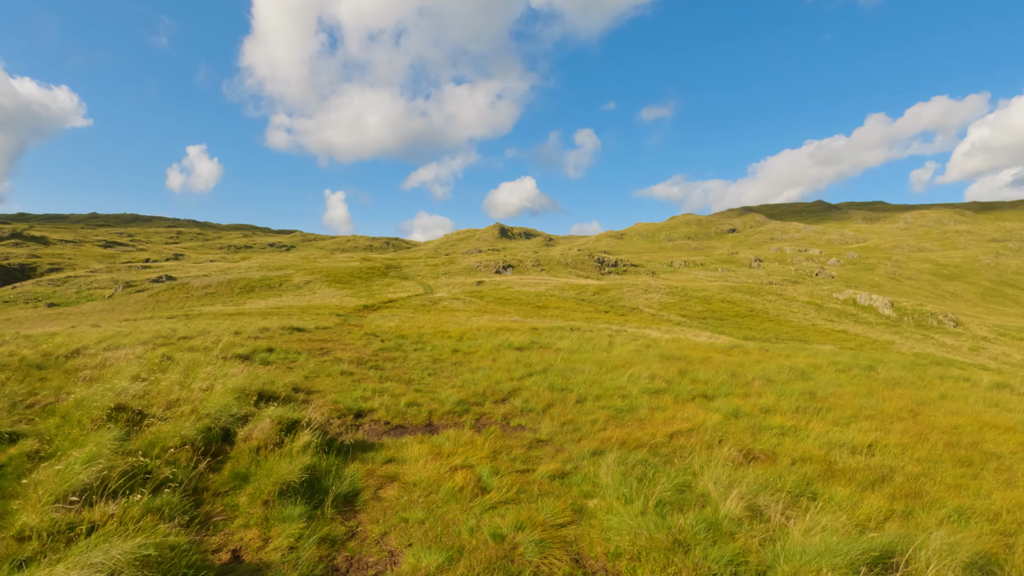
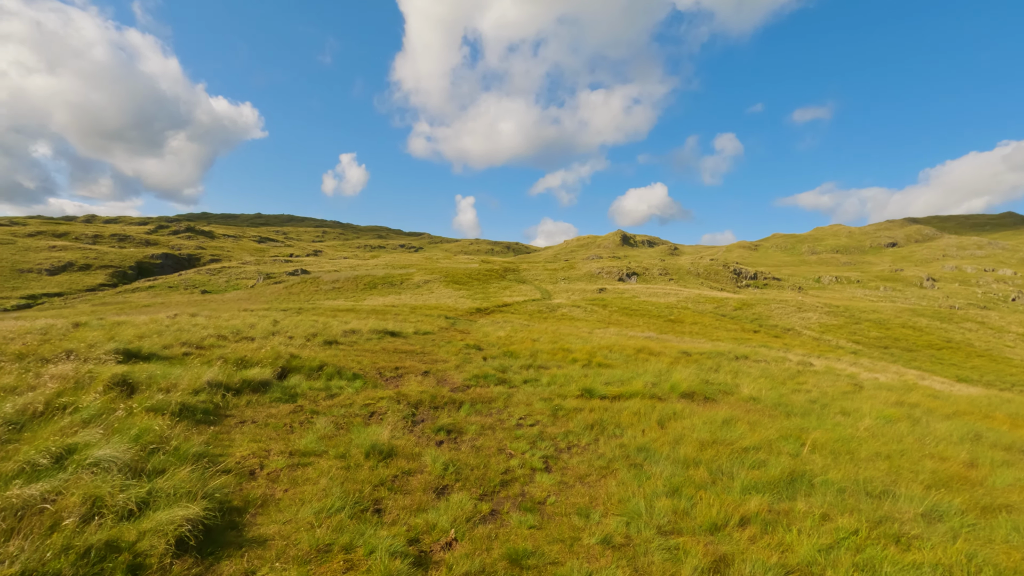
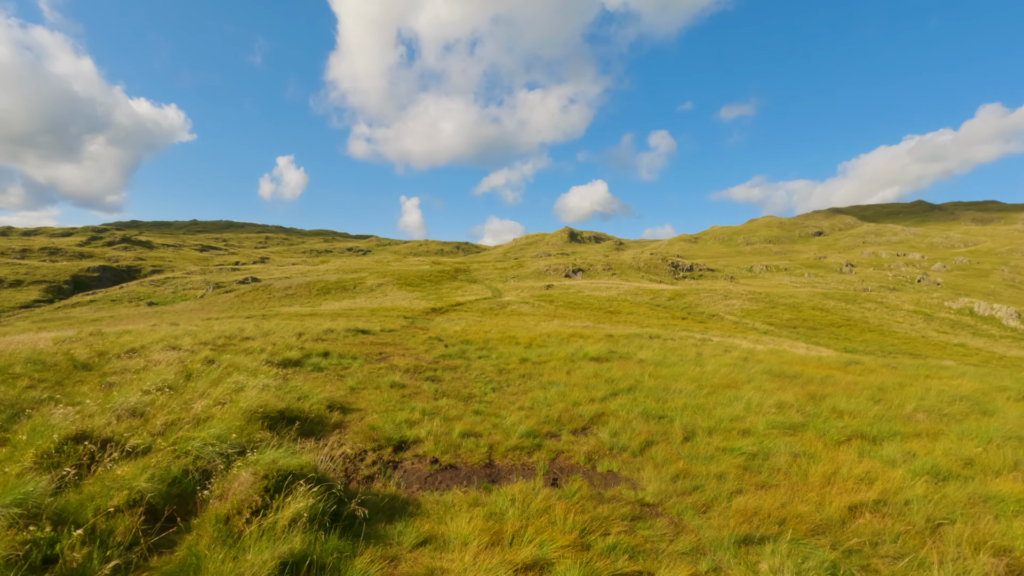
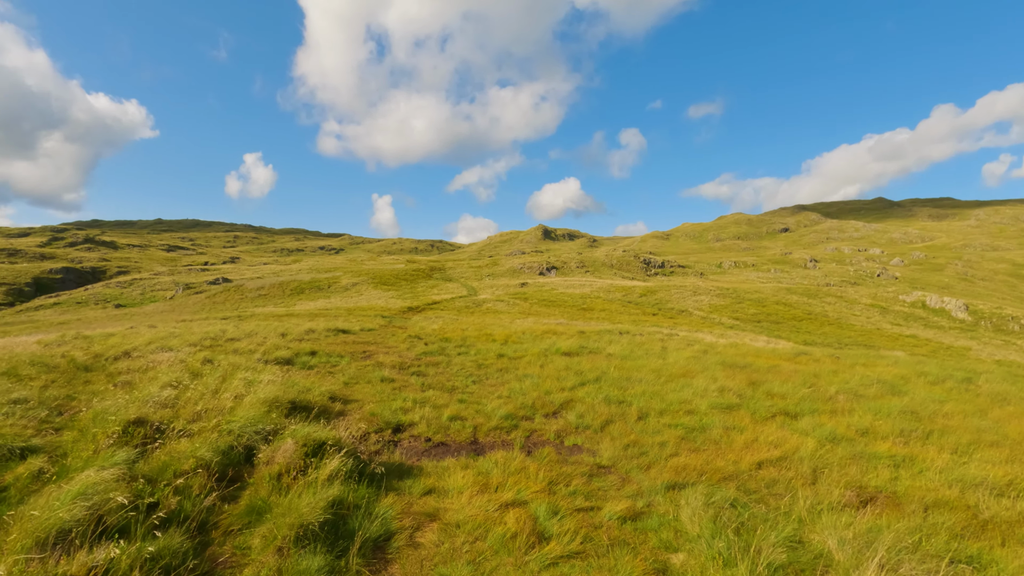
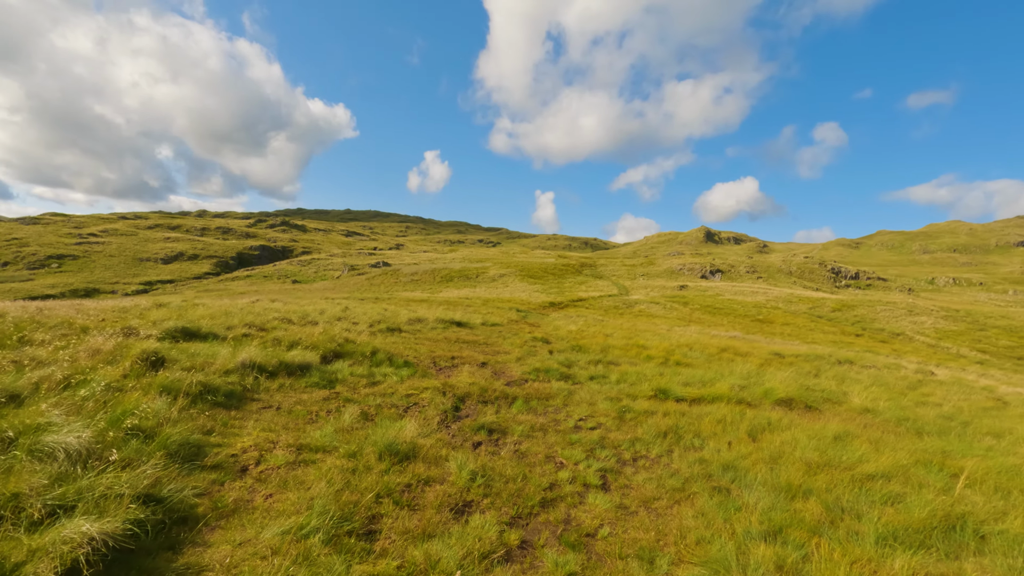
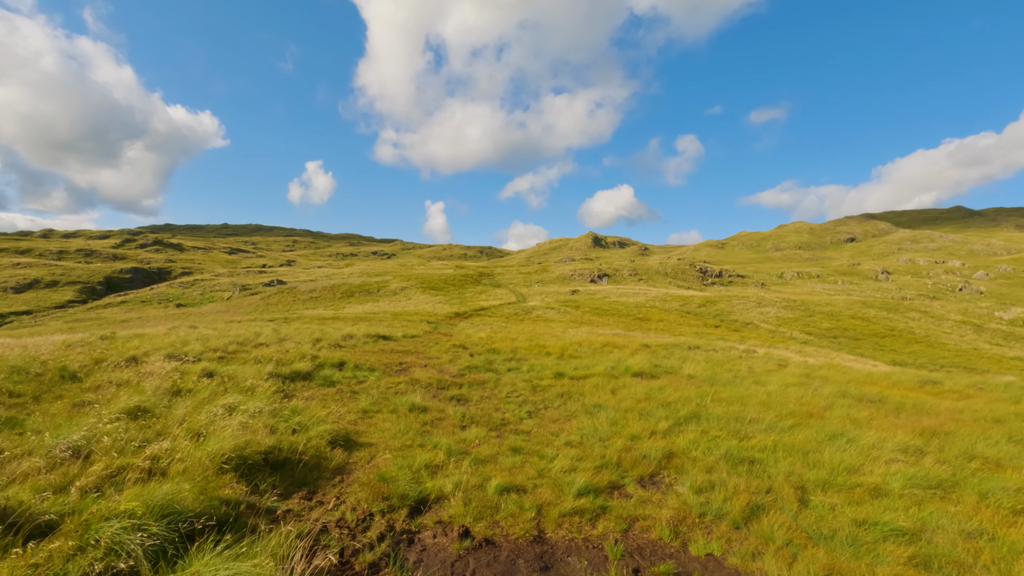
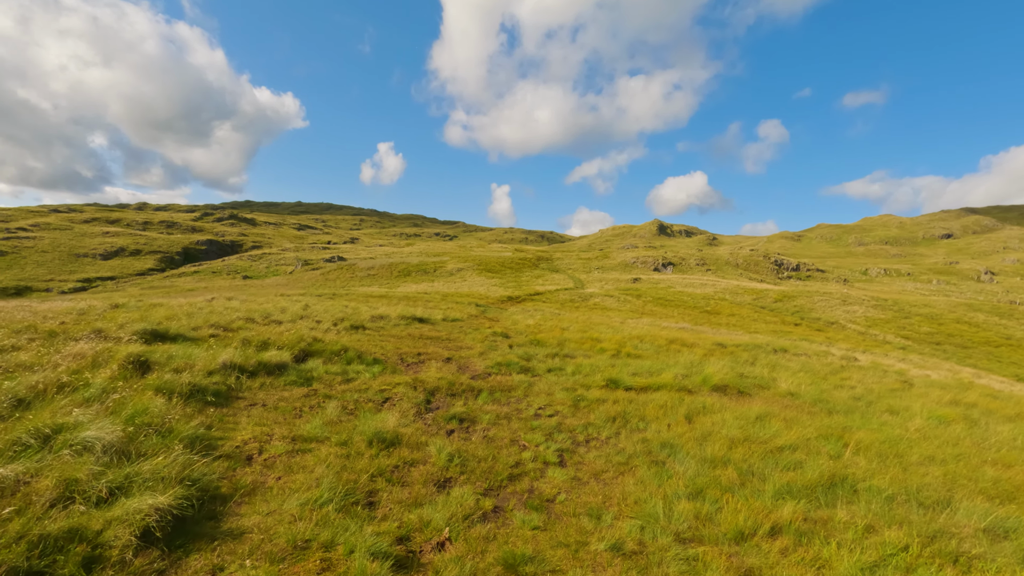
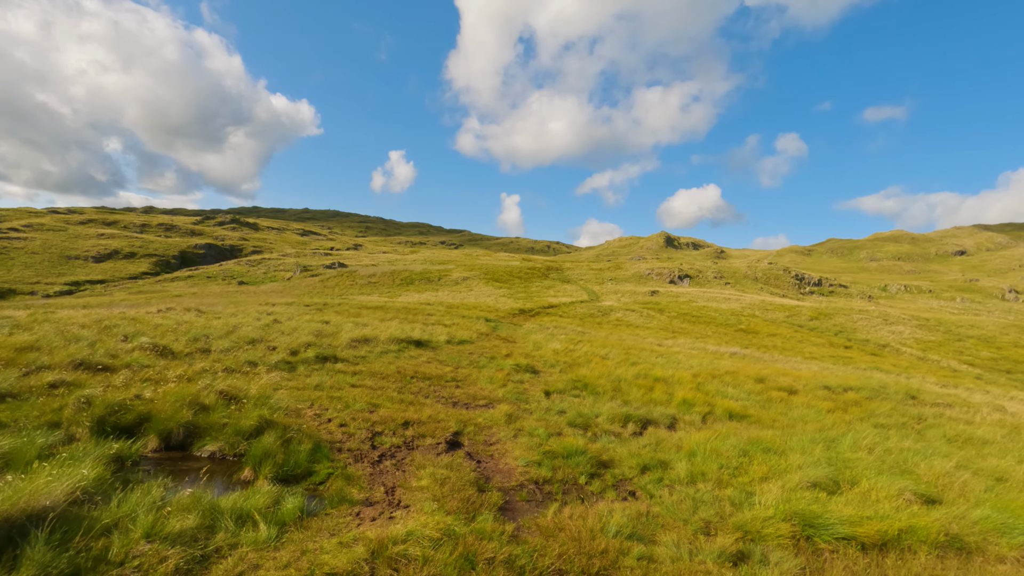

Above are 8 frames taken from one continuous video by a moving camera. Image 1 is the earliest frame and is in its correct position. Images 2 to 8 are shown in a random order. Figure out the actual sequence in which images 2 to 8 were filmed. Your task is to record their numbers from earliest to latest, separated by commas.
4, 3, 6, 2, 7, 5, 8
